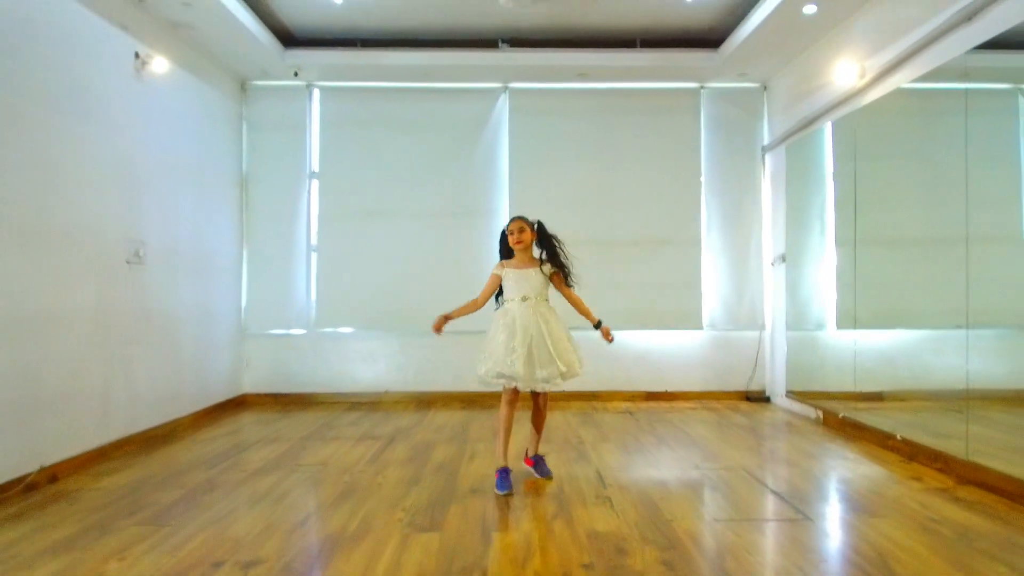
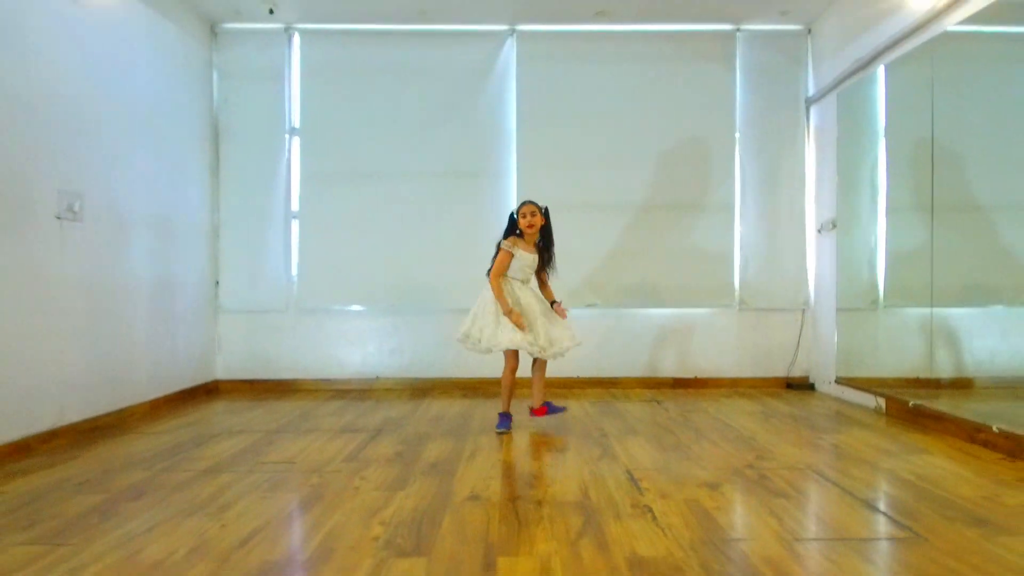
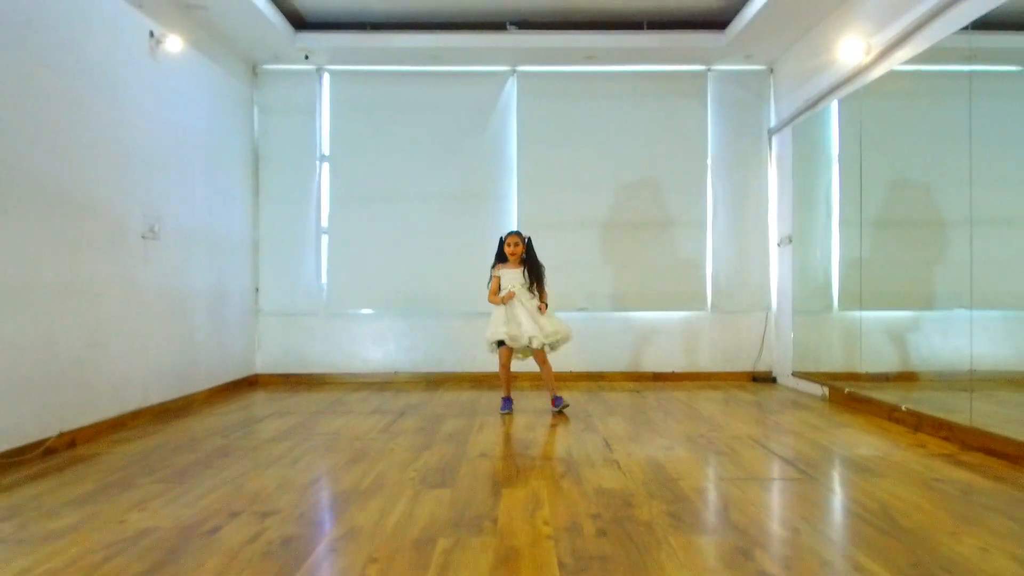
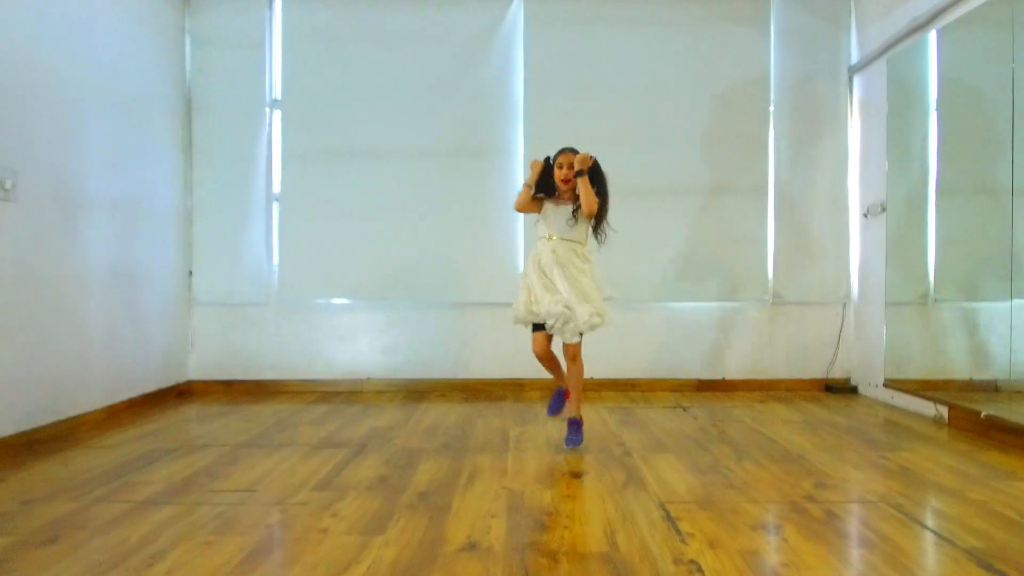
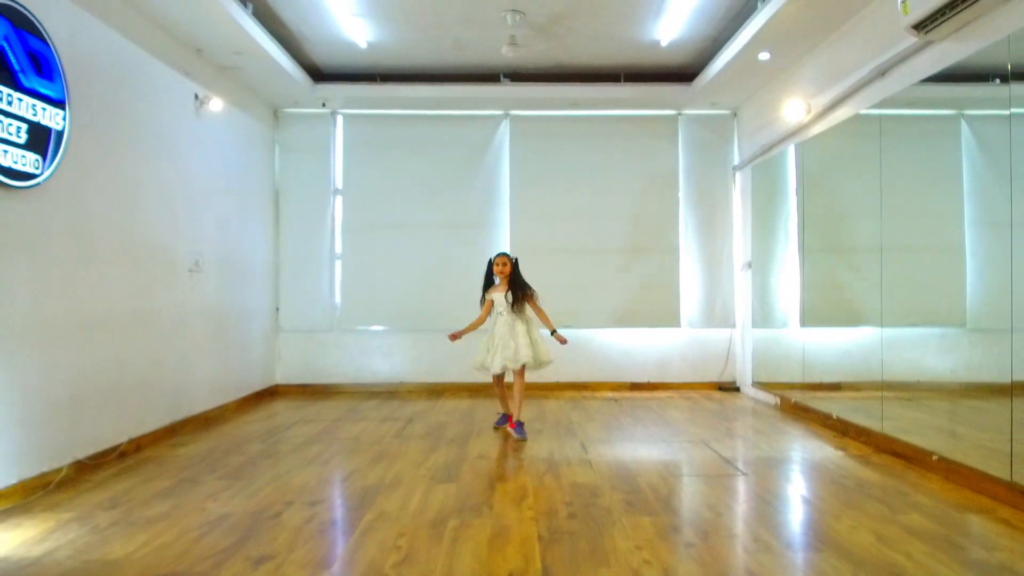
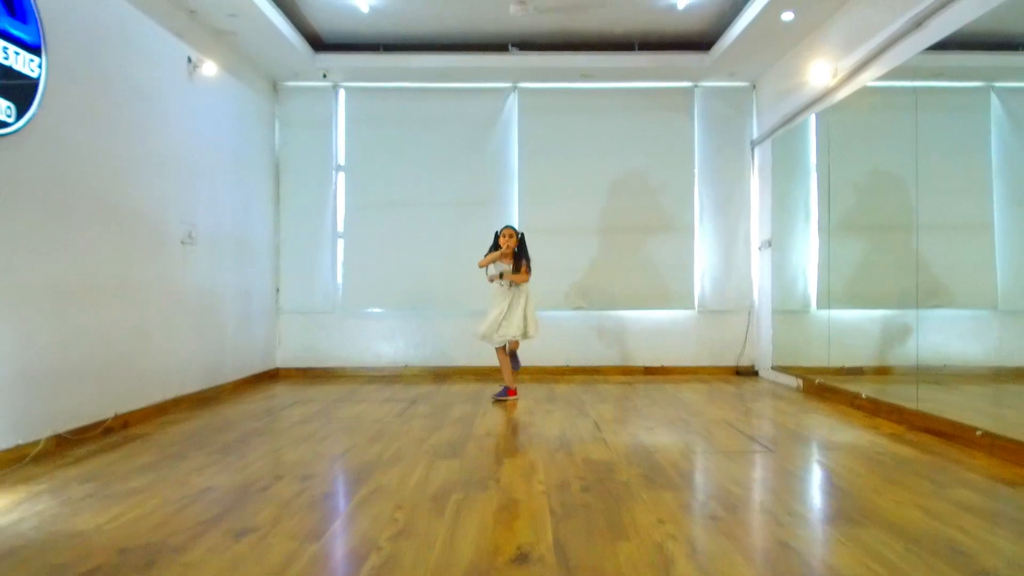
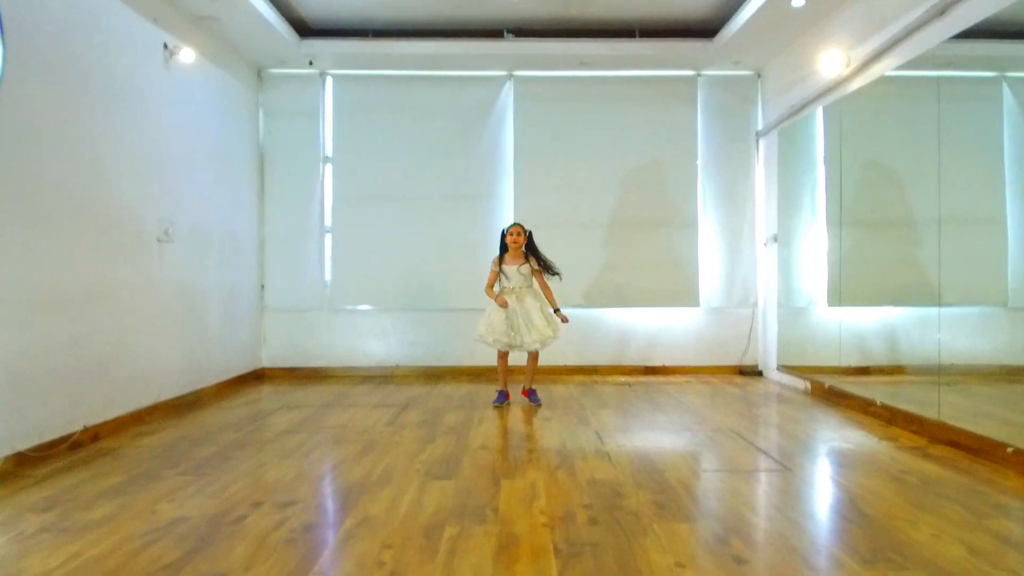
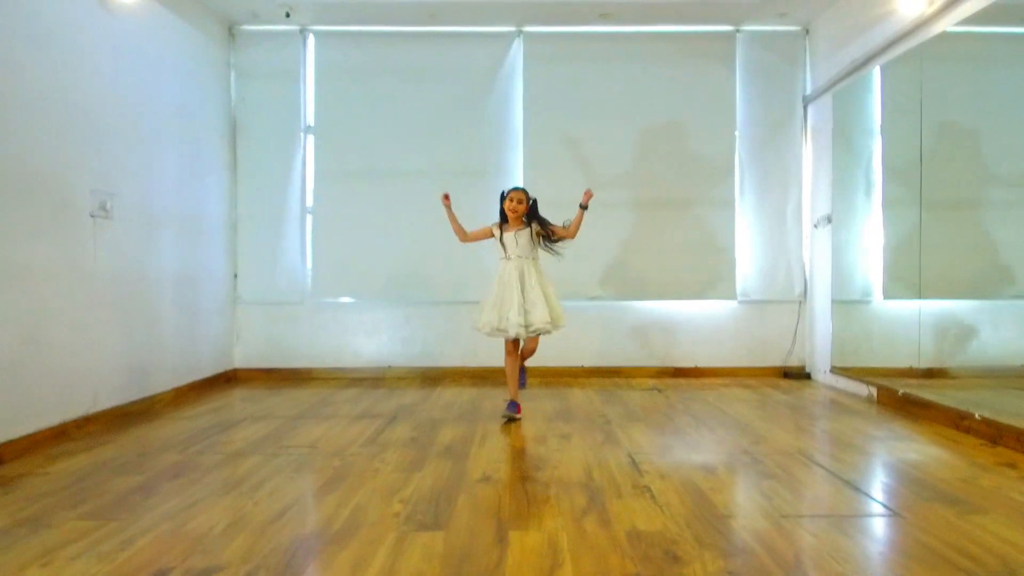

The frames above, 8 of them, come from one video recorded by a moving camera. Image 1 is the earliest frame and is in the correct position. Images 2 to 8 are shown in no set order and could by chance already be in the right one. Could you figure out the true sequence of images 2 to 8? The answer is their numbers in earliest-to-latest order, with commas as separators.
5, 7, 8, 4, 2, 3, 6
